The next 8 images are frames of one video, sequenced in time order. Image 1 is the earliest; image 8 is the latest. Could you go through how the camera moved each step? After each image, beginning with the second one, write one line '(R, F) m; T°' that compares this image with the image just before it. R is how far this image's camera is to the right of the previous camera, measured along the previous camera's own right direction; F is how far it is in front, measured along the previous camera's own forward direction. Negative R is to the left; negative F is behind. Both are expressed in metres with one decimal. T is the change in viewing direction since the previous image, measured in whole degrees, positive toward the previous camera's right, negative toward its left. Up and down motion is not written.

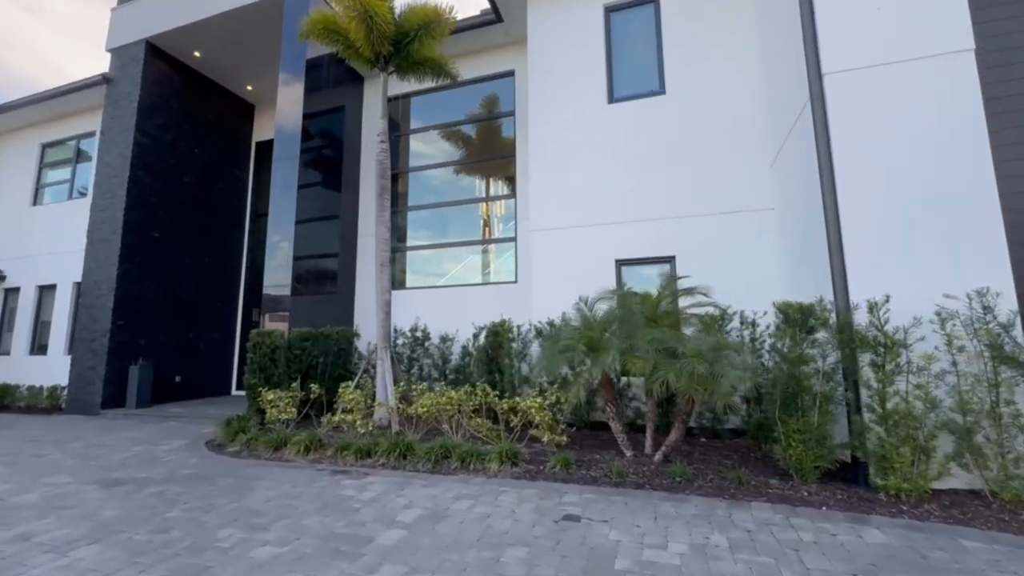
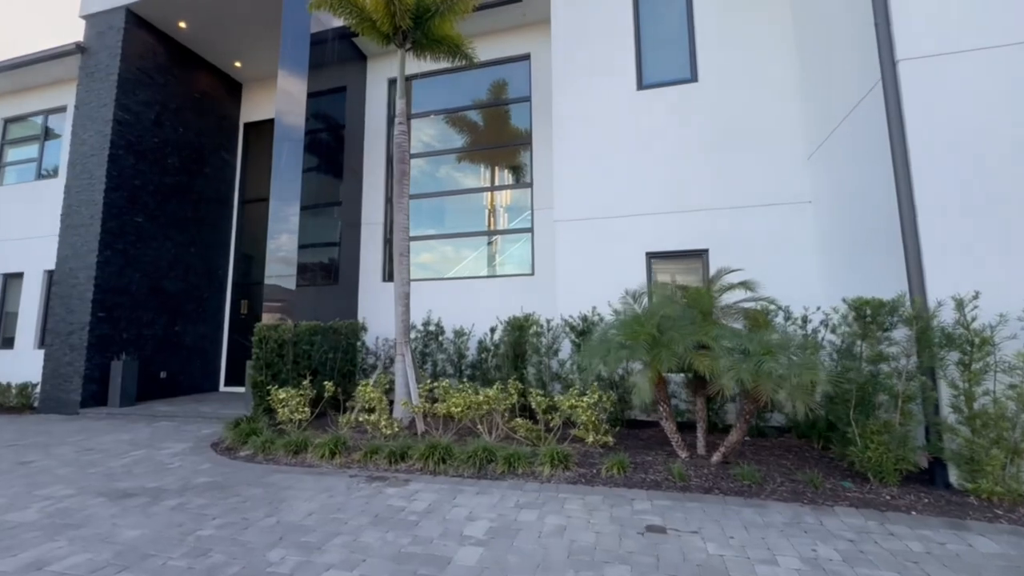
(-0.8, +0.3) m; +3°
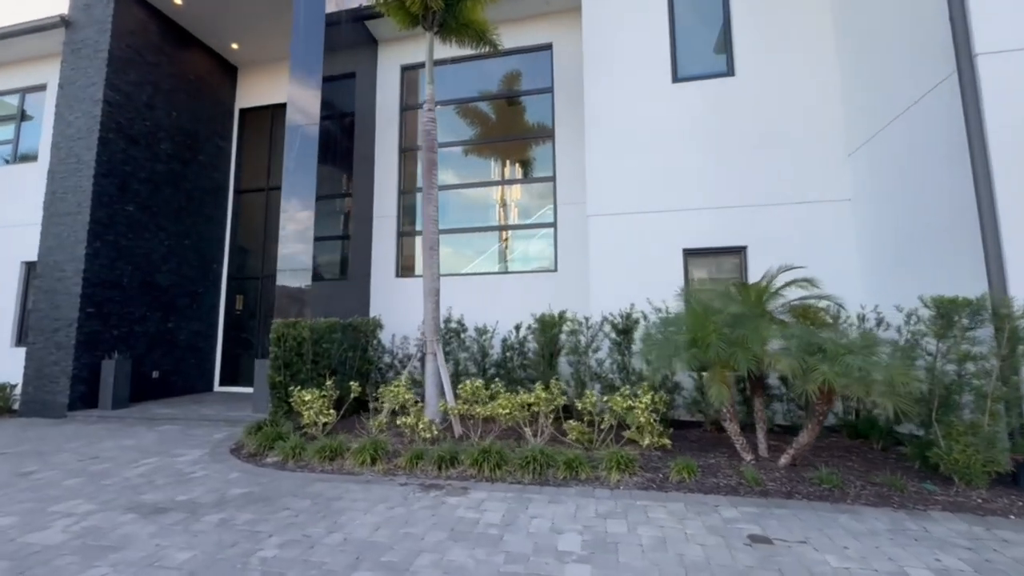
(-0.8, +0.3) m; +3°
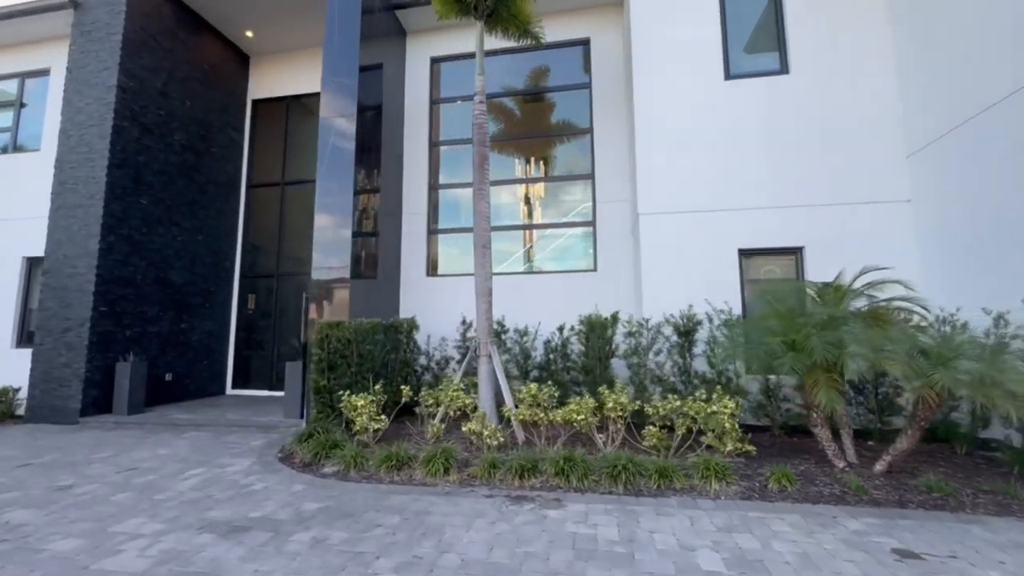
(-1.0, +0.2) m; +2°
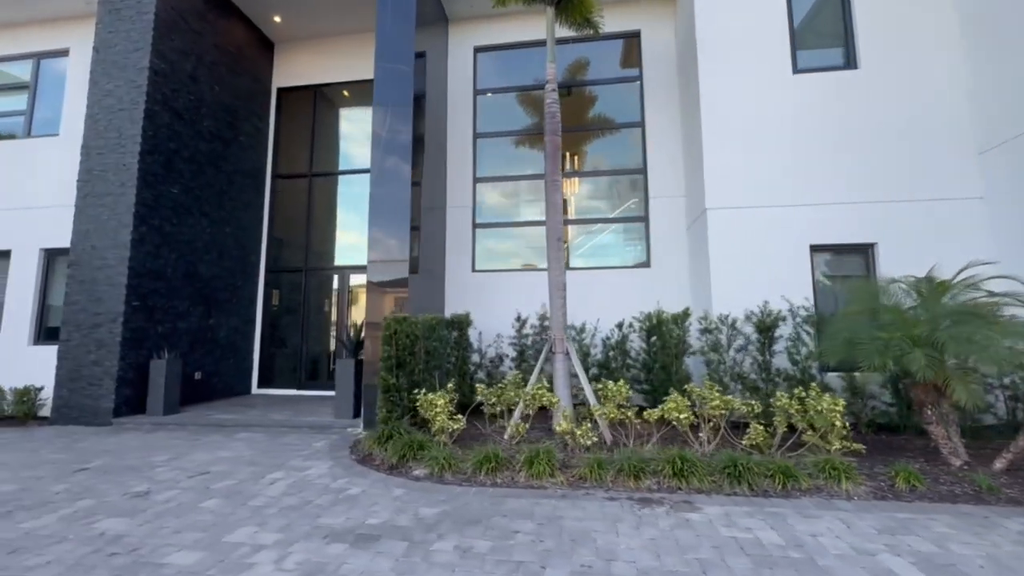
(-1.2, +0.2) m; +2°
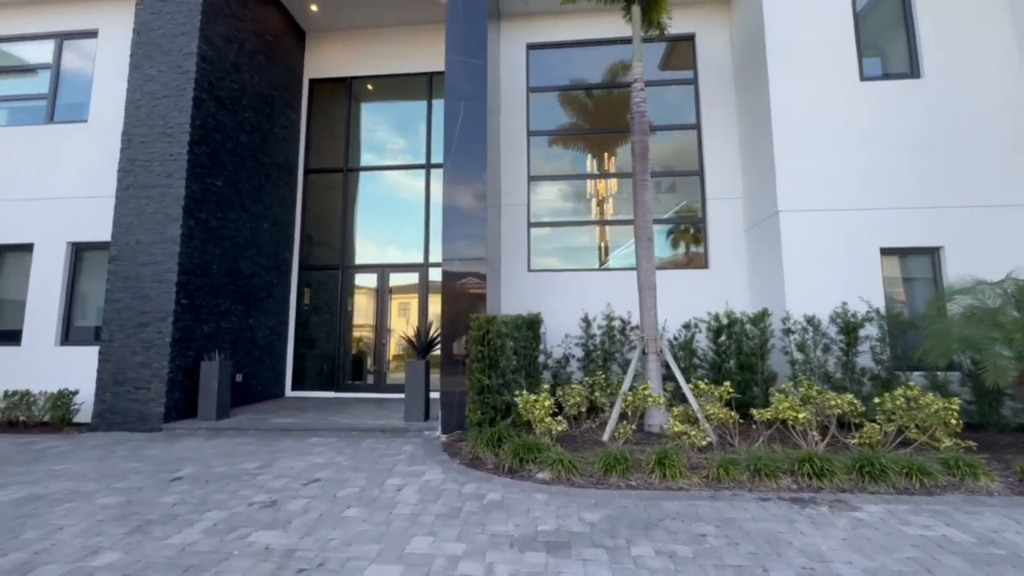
(-1.5, +0.1) m; +3°
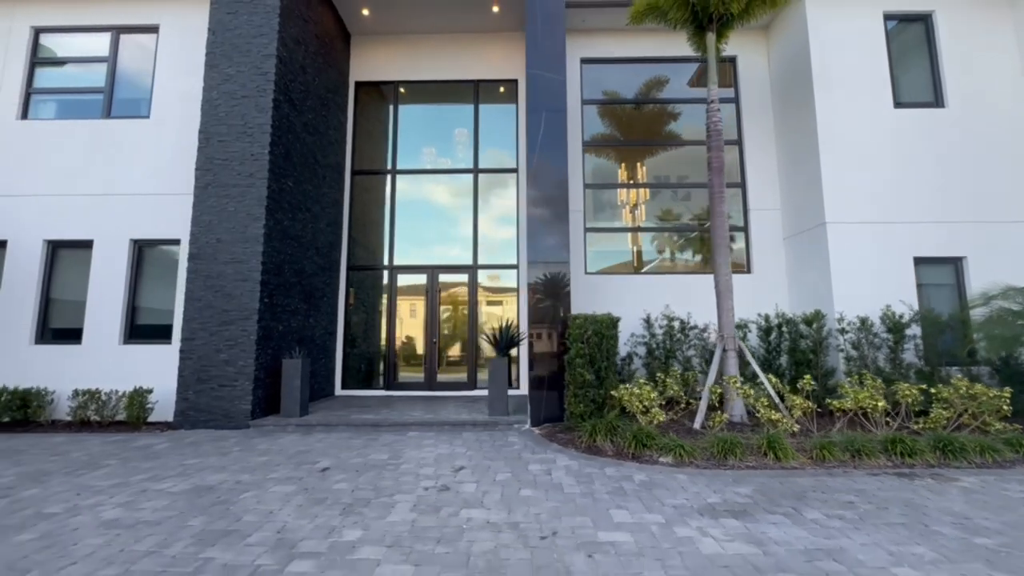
(-1.7, -0.3) m; +4°
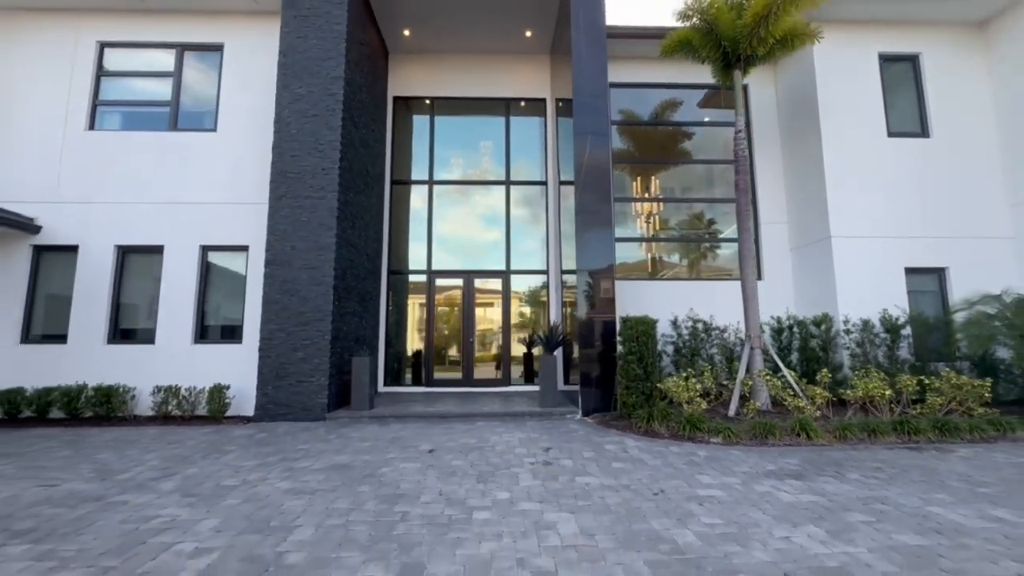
(-1.2, -0.8) m; +3°
